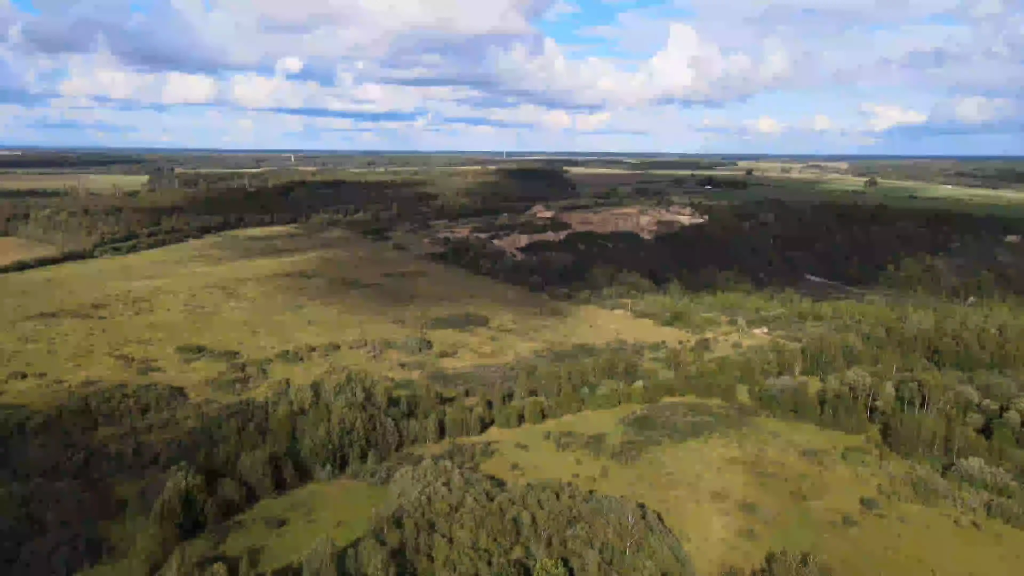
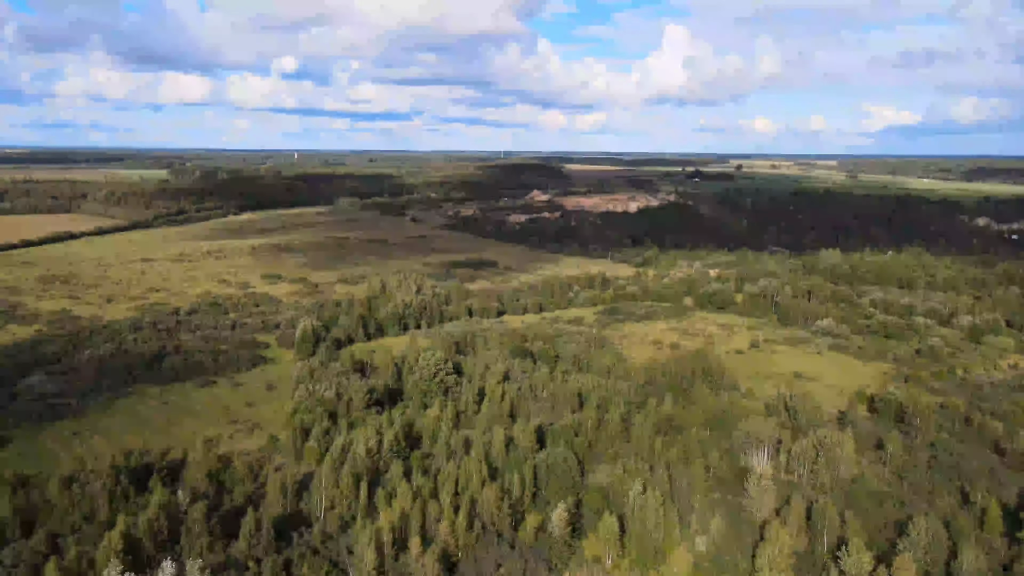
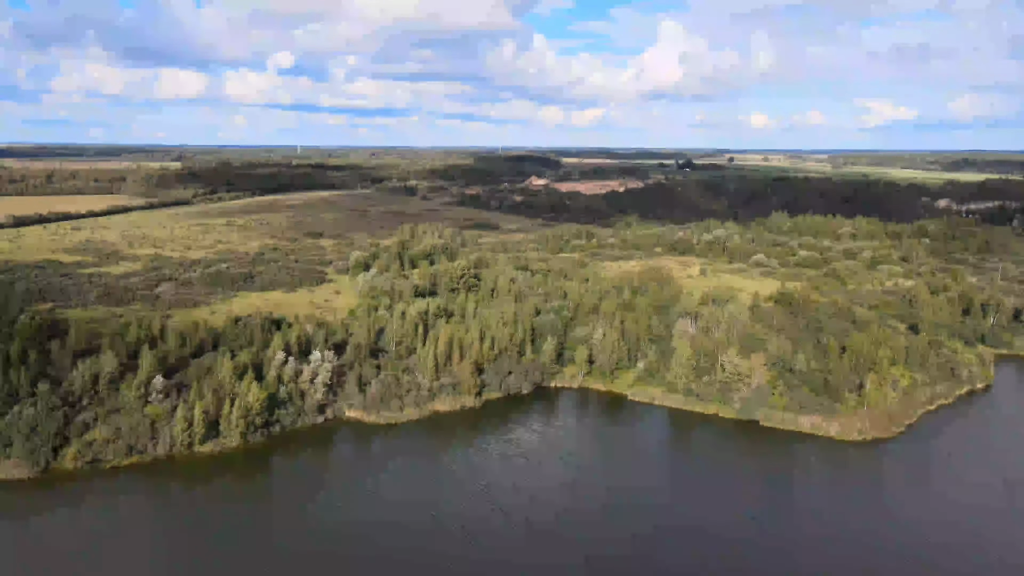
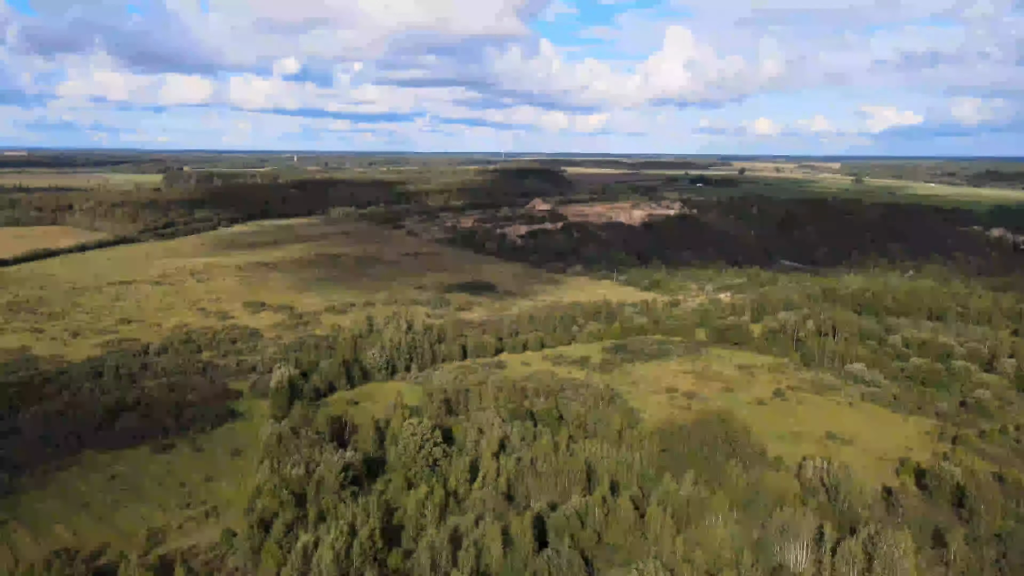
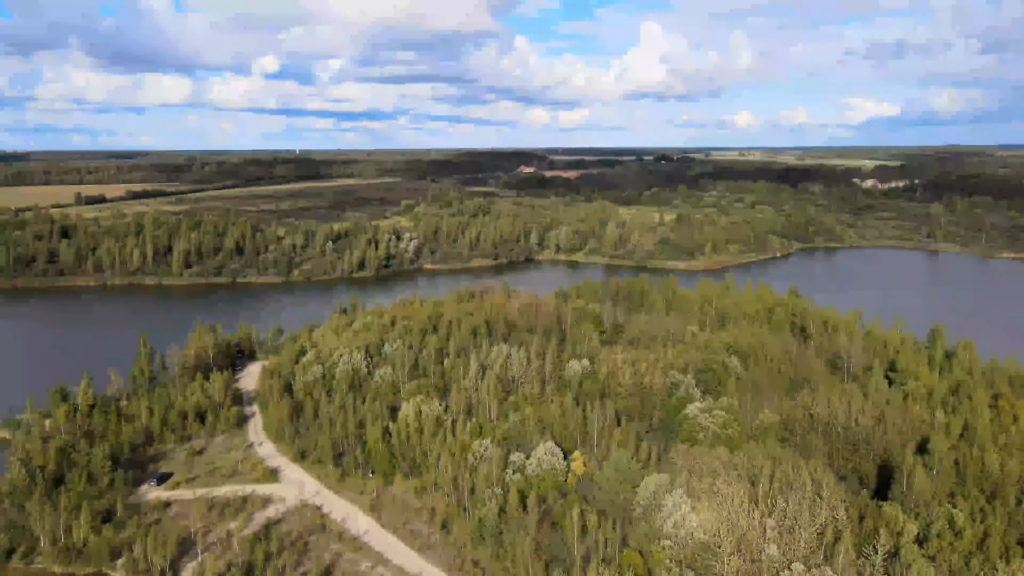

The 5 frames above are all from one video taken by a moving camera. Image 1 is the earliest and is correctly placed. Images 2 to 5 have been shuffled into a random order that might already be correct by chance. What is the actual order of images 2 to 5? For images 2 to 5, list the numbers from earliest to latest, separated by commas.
4, 2, 3, 5
